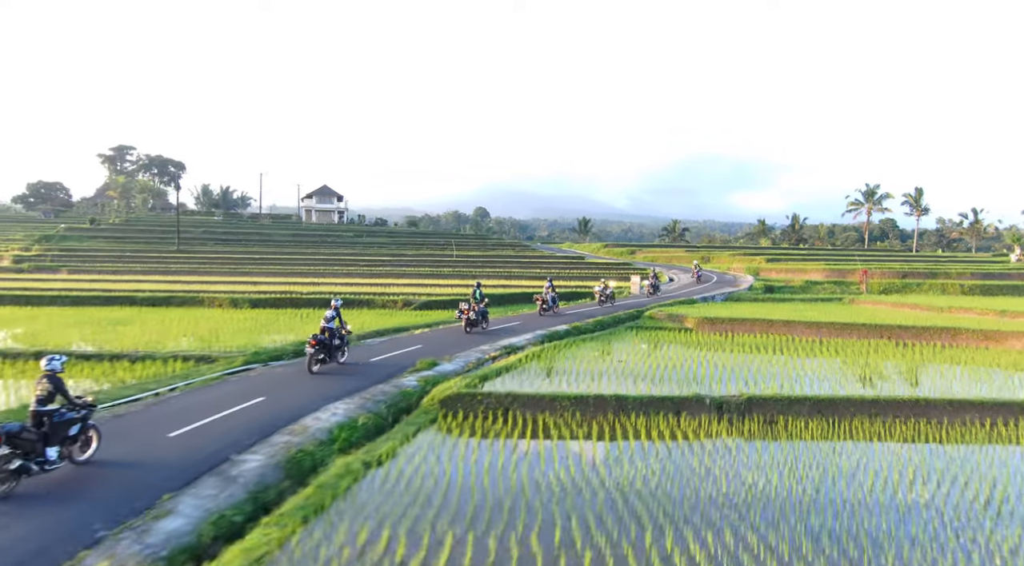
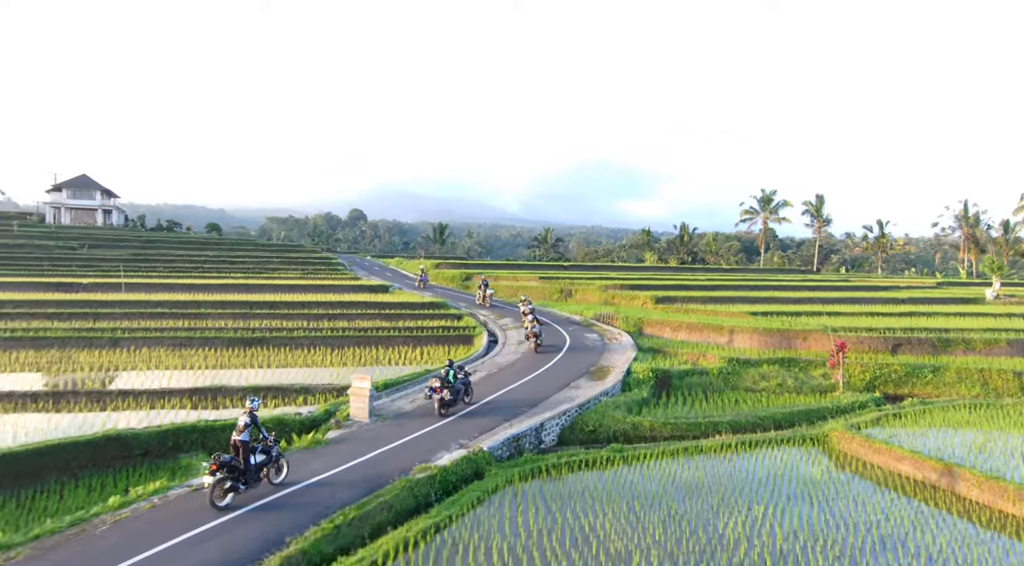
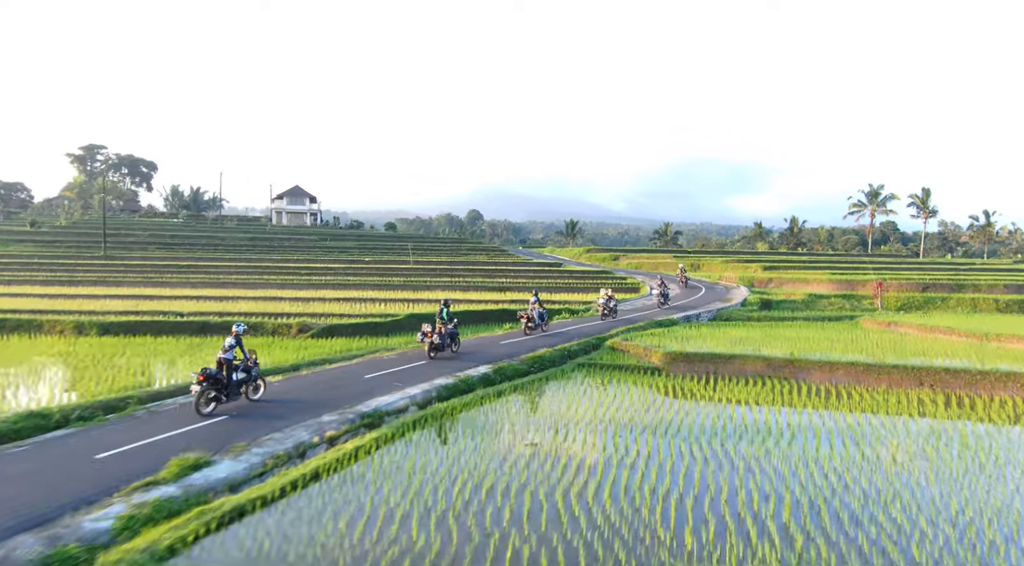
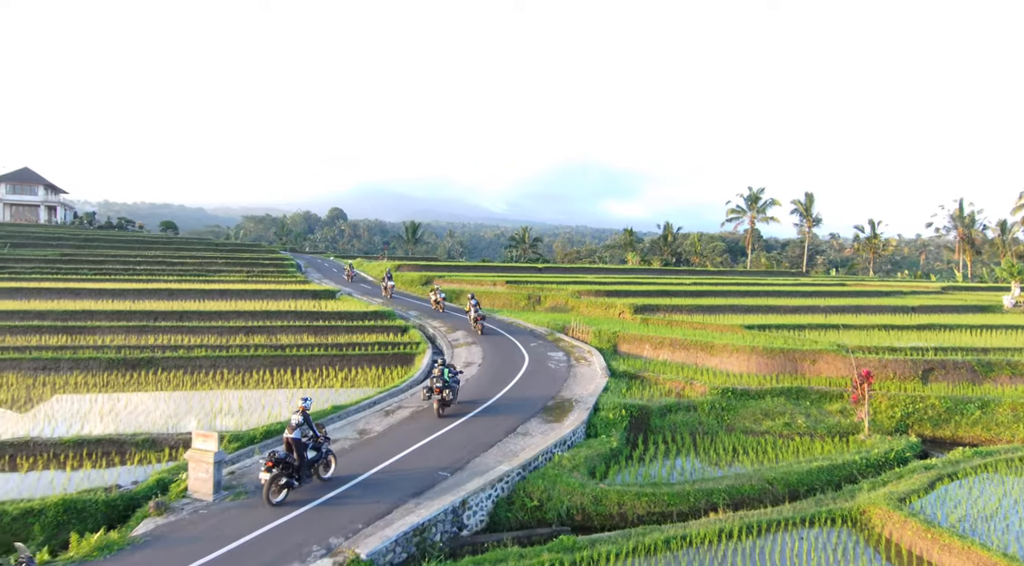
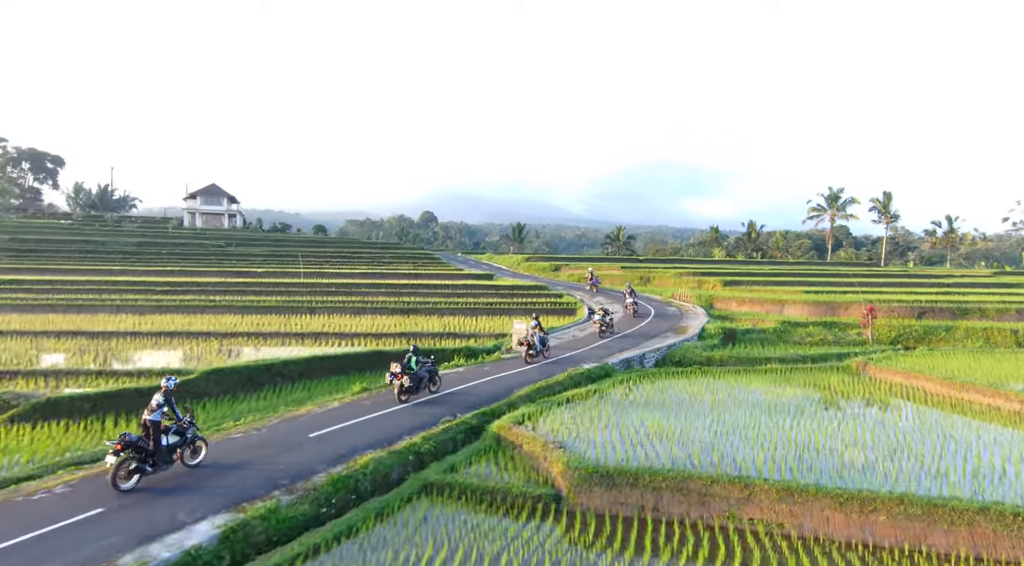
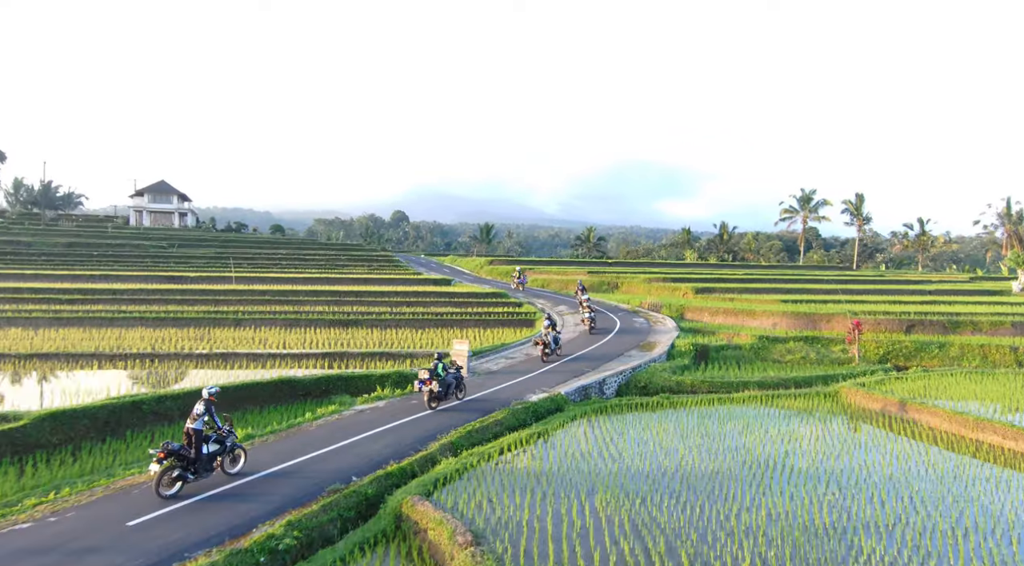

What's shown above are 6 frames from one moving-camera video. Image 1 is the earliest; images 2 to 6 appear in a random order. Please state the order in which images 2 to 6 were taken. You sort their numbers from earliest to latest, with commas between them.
3, 5, 6, 2, 4
